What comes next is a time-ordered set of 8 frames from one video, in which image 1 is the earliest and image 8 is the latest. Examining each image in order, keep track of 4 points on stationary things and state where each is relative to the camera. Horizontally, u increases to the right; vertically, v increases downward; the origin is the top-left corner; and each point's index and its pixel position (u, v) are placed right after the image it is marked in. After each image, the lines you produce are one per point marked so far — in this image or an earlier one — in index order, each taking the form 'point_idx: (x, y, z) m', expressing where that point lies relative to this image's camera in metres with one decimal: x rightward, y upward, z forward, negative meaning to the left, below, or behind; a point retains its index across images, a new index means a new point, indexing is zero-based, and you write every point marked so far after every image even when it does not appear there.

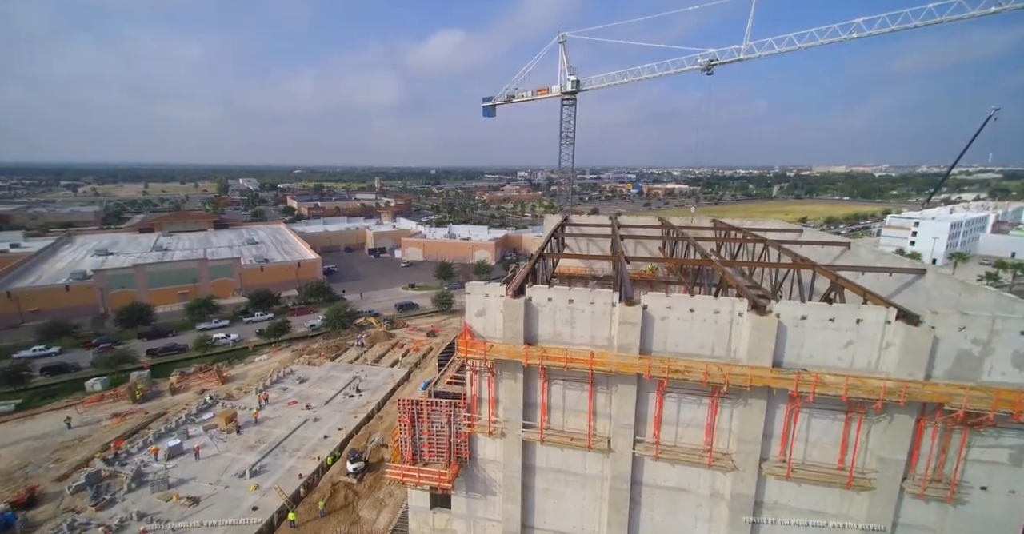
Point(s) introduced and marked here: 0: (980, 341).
0: (+8.0, -1.3, +7.7) m
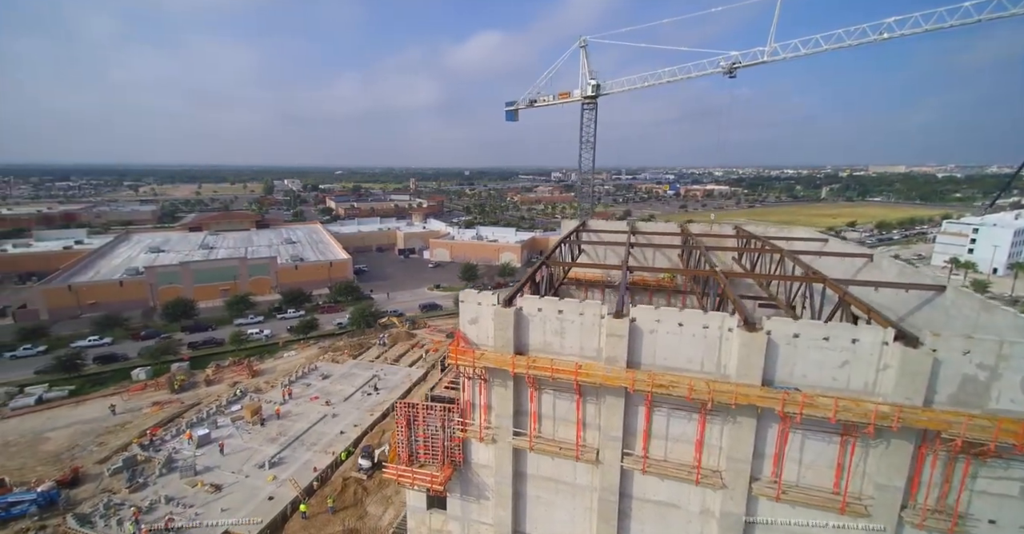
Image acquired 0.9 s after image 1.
0: (+7.6, -1.6, +7.3) m
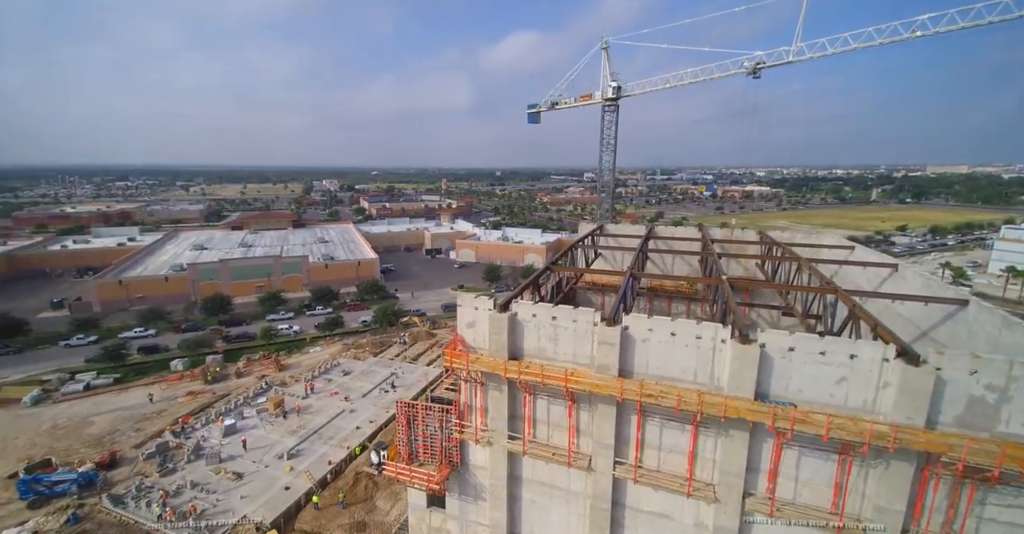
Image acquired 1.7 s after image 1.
0: (+7.4, -1.8, +6.9) m
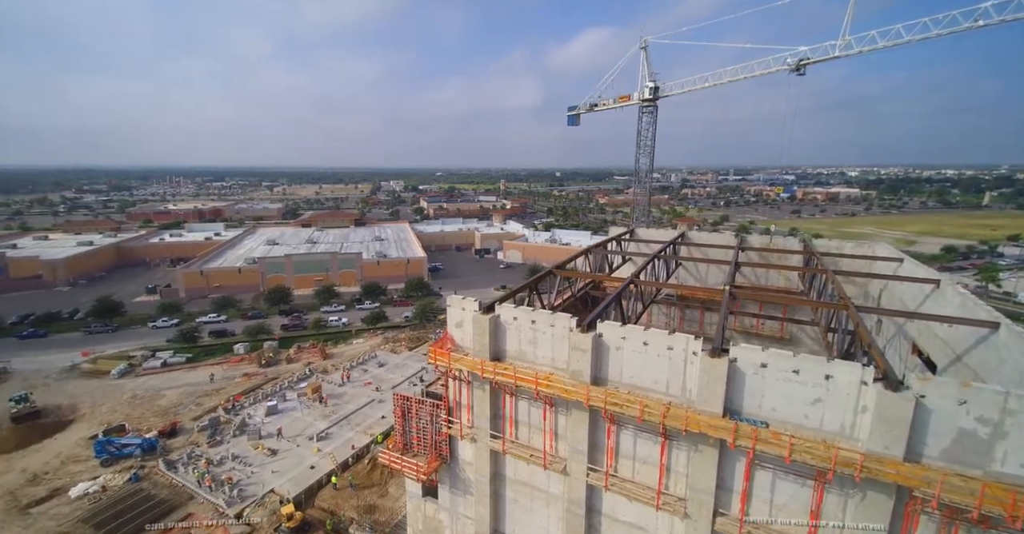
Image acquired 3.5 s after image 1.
0: (+6.5, -2.1, +6.2) m
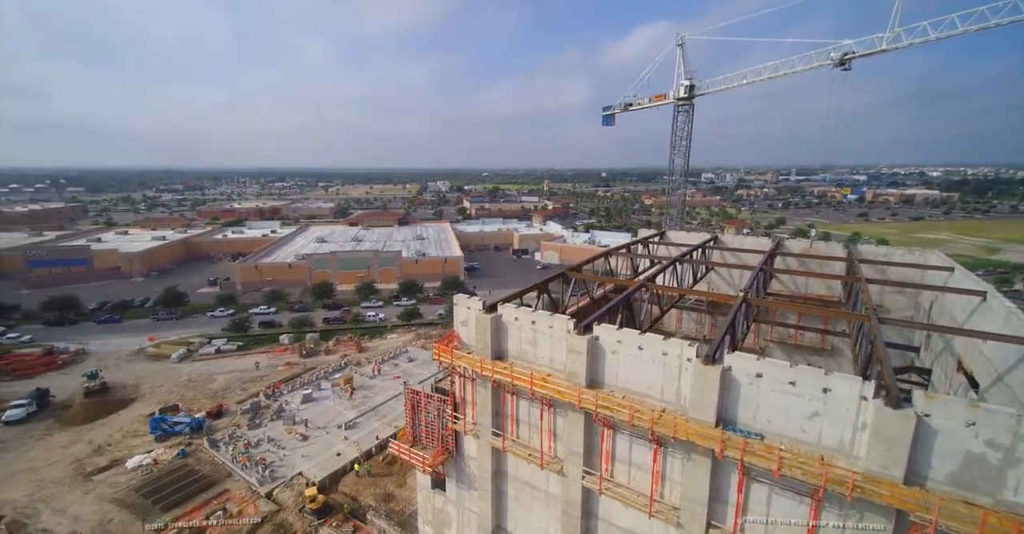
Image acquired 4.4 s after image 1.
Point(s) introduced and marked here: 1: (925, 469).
0: (+6.2, -2.3, +5.7) m
1: (+5.6, -2.8, +6.2) m
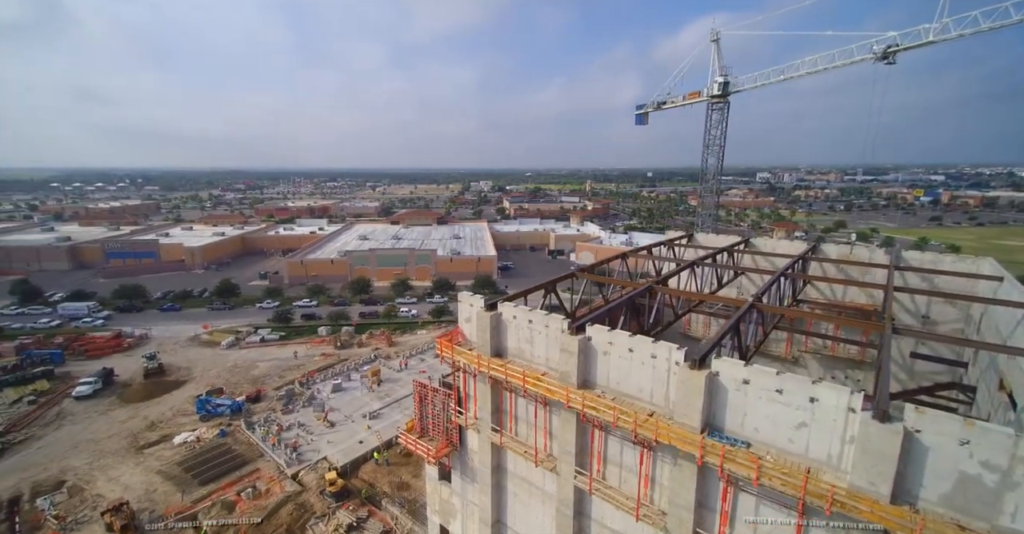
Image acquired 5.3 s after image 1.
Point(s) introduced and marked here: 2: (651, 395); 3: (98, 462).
0: (+5.7, -2.4, +5.3) m
1: (+5.2, -2.8, +5.8) m
2: (+2.5, -2.3, +8.1) m
3: (-15.4, -7.3, +16.8) m
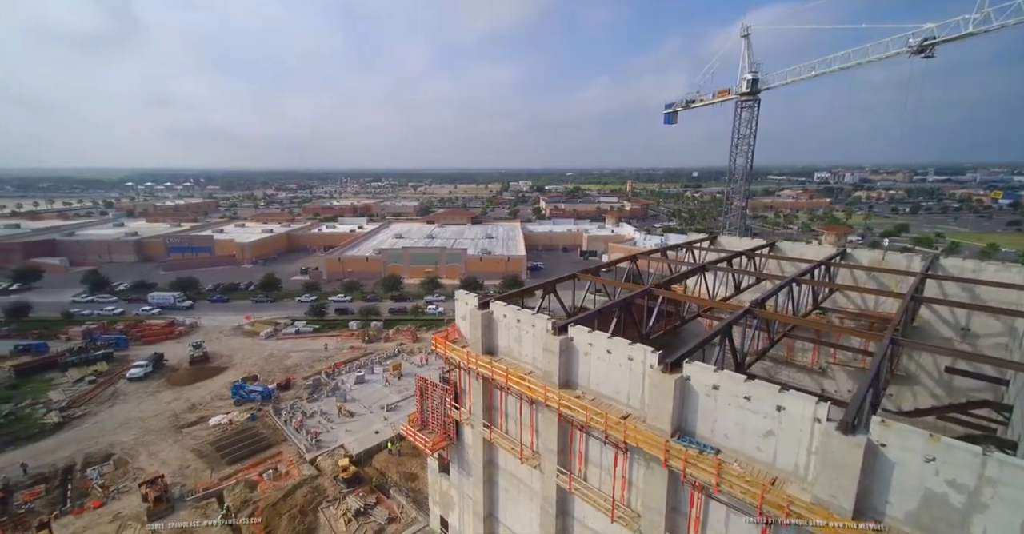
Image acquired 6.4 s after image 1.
0: (+5.0, -2.5, +5.0) m
1: (+4.5, -2.9, +5.6) m
2: (+2.0, -2.3, +8.0) m
3: (-15.0, -7.0, +18.4) m
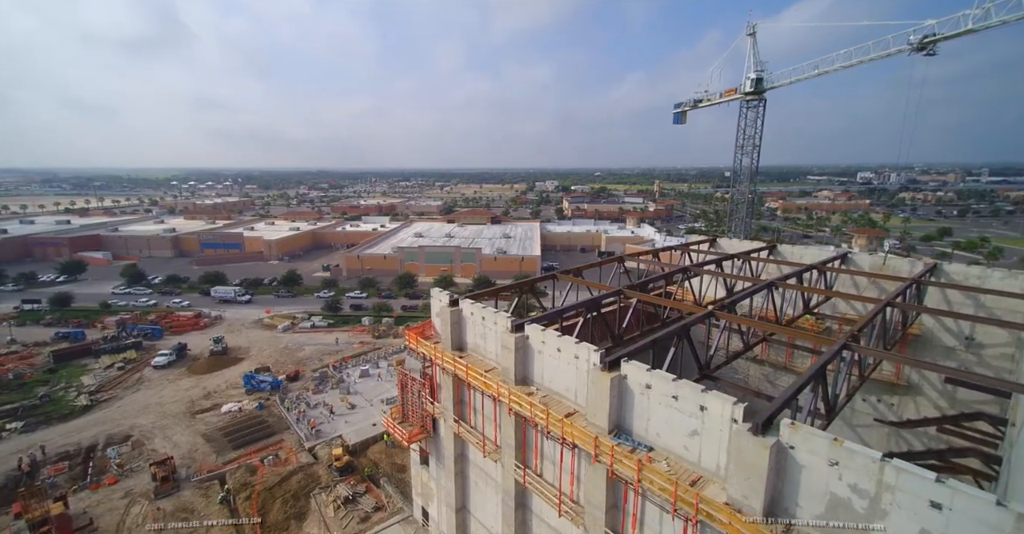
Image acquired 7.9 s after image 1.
0: (+3.9, -2.5, +5.0) m
1: (+3.5, -3.0, +5.6) m
2: (+1.1, -2.3, +8.2) m
3: (-15.3, -6.7, +19.7) m
